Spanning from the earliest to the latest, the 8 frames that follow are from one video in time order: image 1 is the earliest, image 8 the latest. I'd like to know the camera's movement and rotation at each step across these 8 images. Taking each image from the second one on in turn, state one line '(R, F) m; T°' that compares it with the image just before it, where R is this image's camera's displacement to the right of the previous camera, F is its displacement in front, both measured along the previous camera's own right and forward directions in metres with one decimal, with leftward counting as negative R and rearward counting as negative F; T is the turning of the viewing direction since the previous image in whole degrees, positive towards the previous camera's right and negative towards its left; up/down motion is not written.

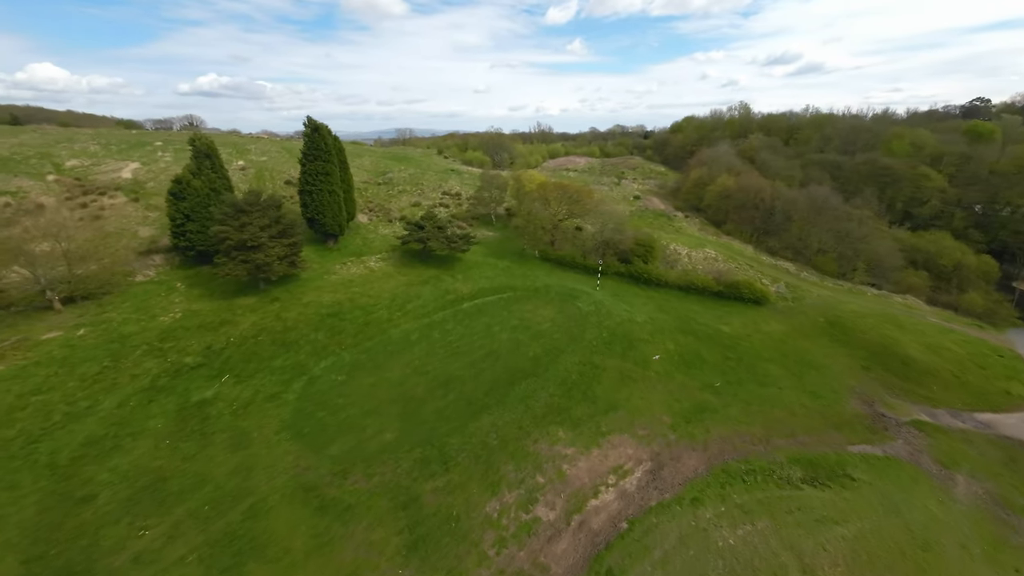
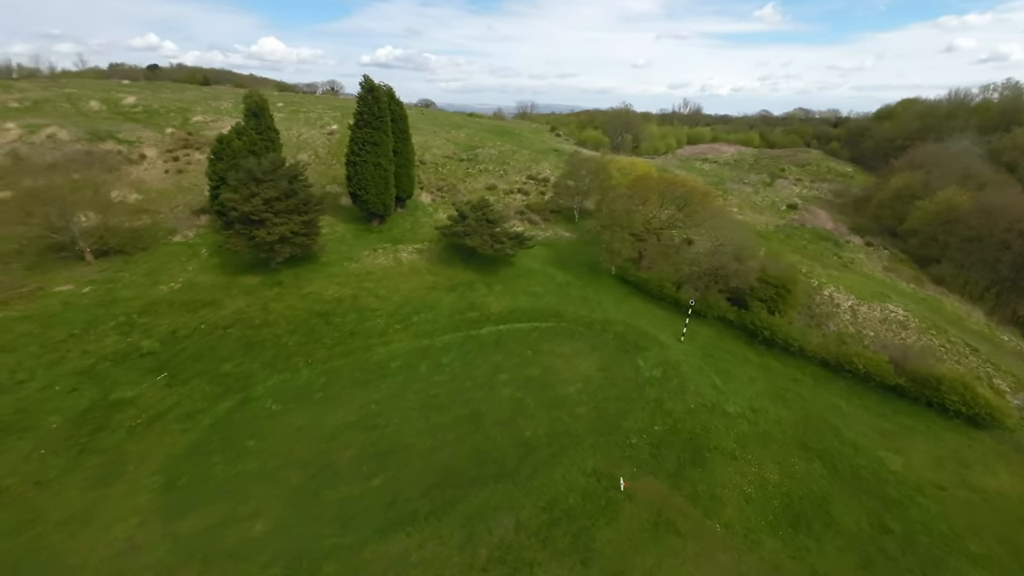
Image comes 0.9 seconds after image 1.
(+5.4, +10.6) m; -18°
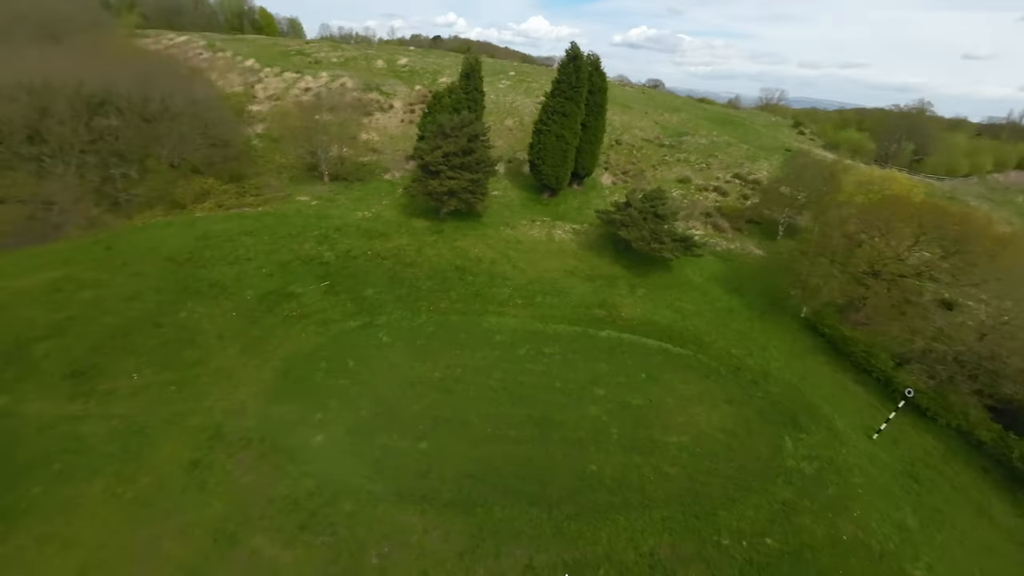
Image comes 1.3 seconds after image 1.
(+3.0, +3.1) m; -25°
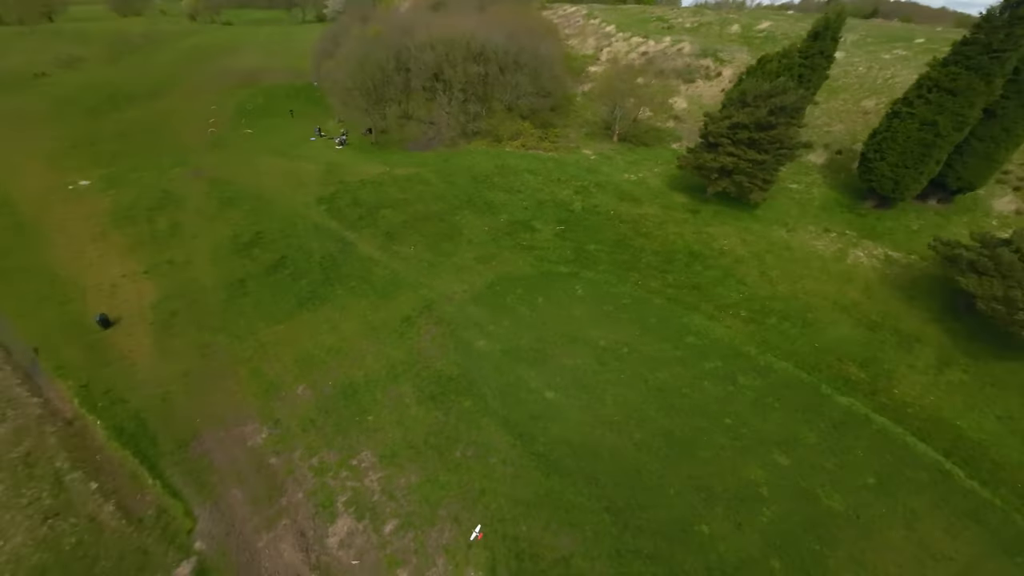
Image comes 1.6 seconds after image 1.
(+4.1, +1.9) m; -36°
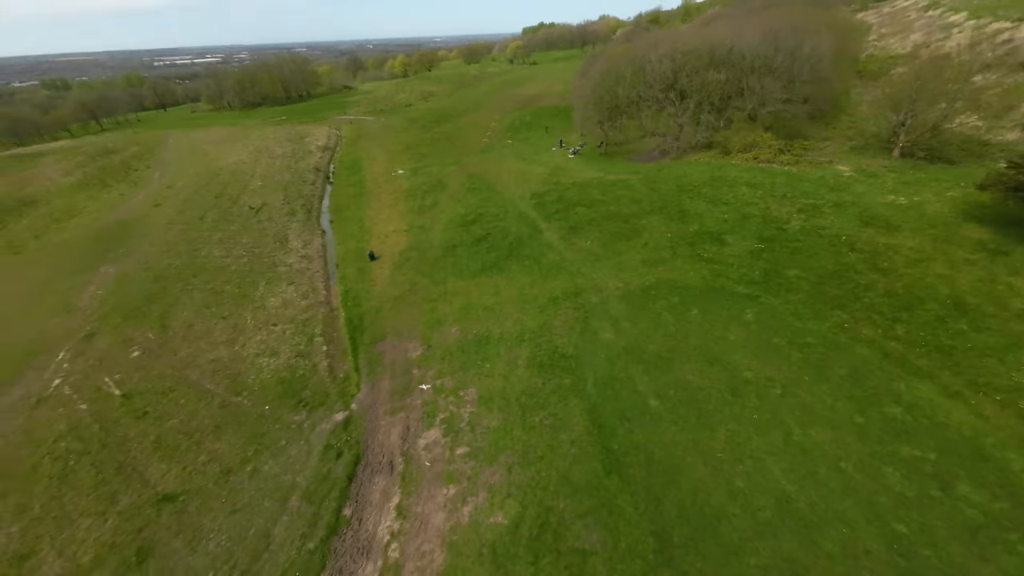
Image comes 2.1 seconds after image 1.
(+5.5, +0.5) m; -33°
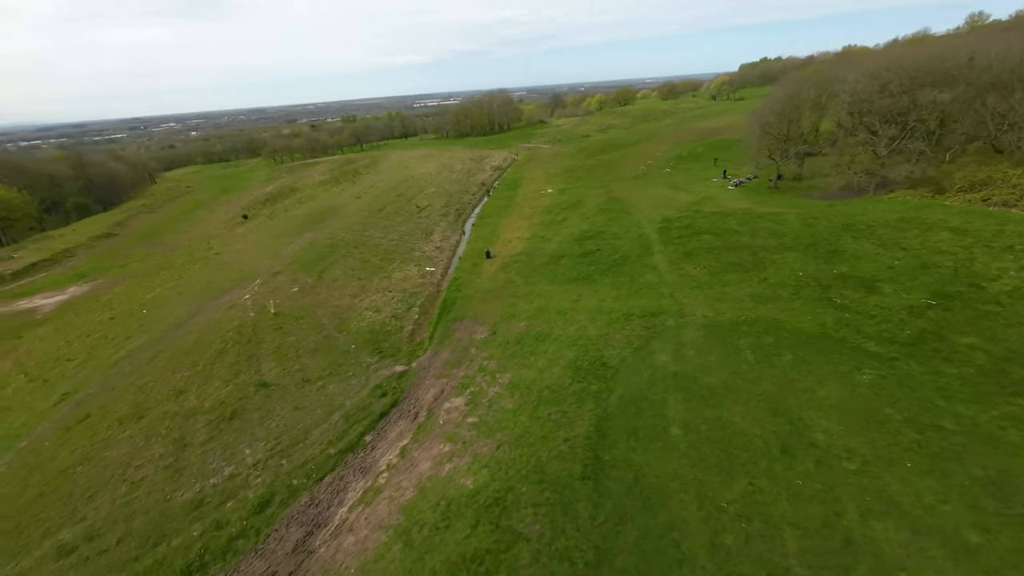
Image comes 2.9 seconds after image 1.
(+6.0, +0.3) m; -24°
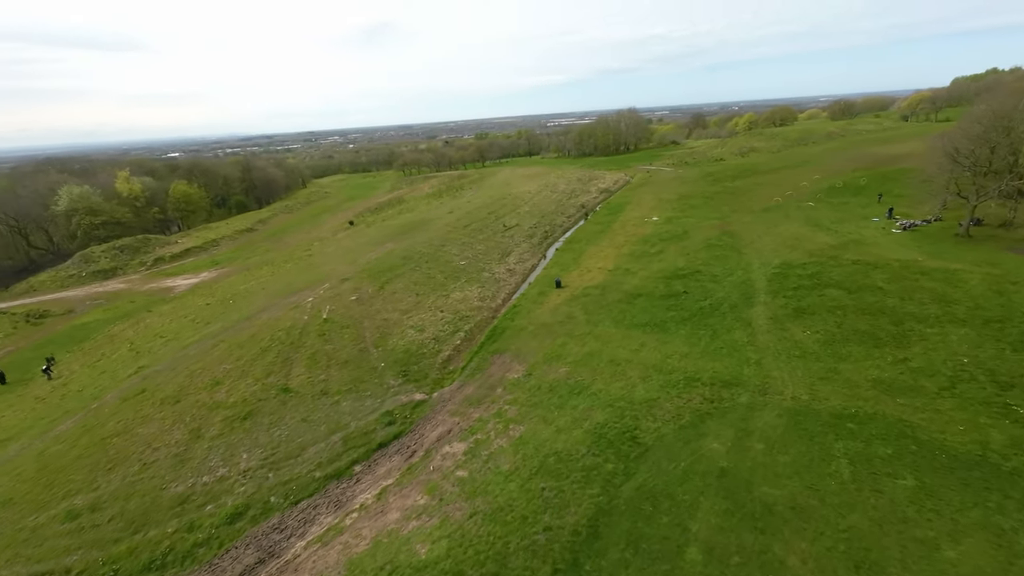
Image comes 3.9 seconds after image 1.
(+3.7, +2.9) m; -16°
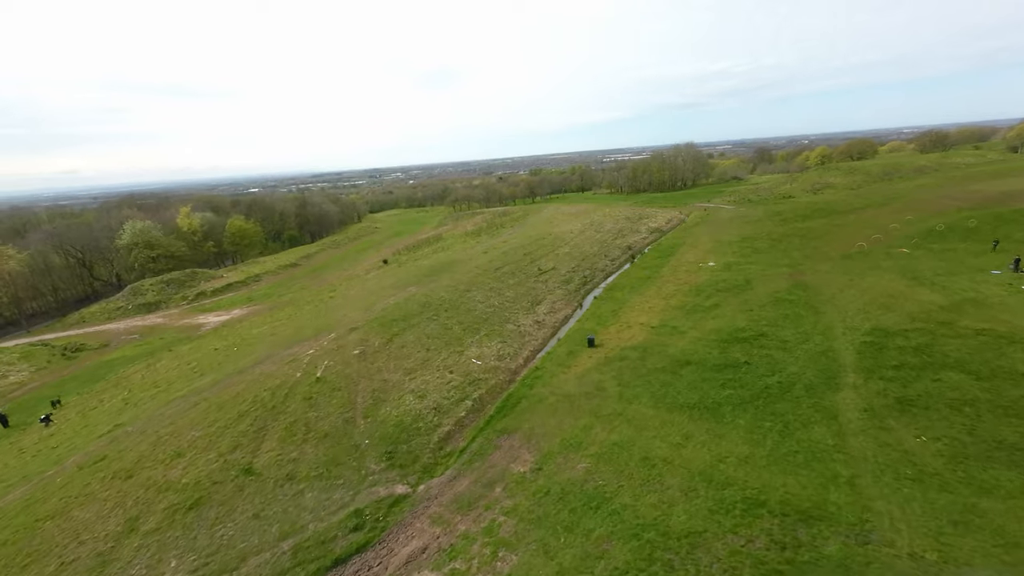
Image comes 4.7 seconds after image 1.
(+1.8, +3.8) m; -7°
